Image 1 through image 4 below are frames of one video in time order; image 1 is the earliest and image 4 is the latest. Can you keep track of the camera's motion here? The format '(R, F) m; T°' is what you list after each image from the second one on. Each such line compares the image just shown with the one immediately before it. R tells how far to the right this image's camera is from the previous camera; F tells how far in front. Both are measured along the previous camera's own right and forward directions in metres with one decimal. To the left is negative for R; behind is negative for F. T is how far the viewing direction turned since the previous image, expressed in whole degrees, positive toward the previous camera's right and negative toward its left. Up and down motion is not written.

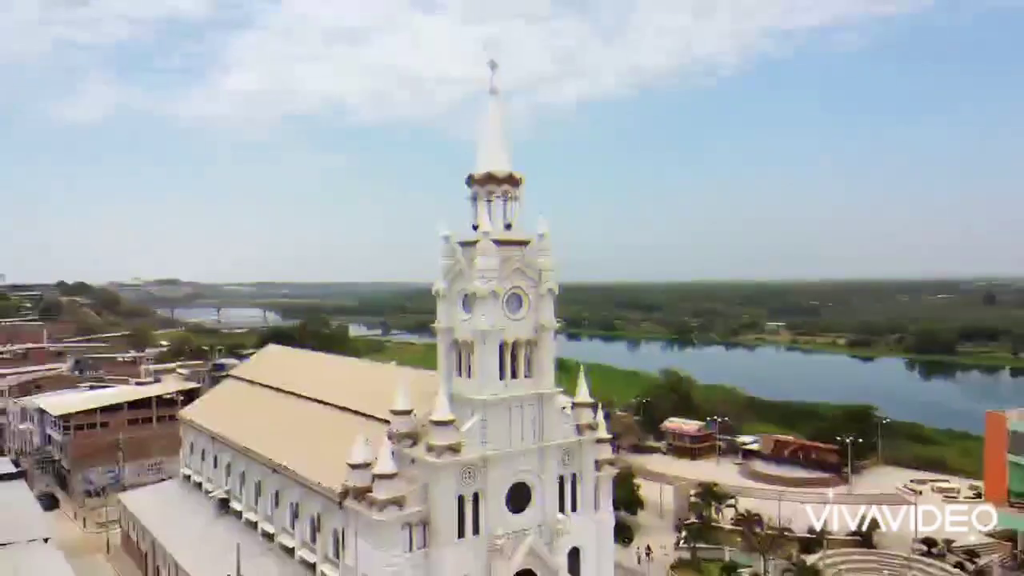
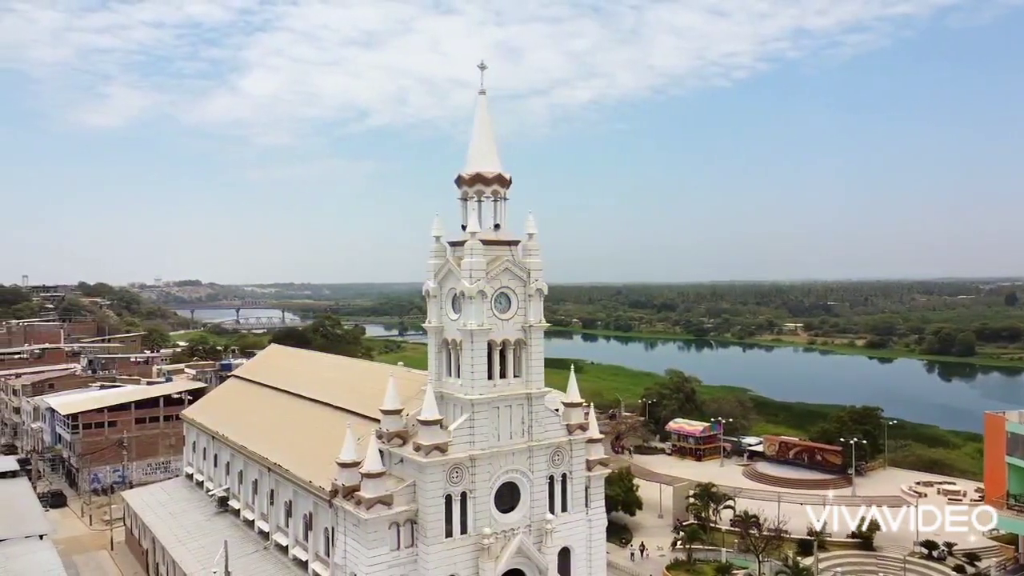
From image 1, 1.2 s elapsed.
(+2.1, -0.2) m; -1°
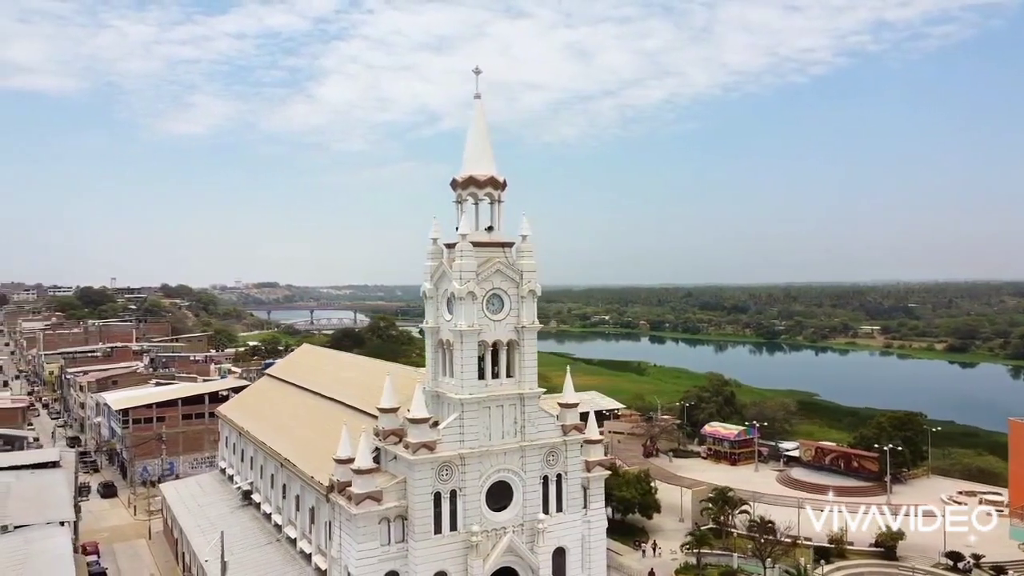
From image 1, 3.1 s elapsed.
(+5.6, -0.5) m; -5°
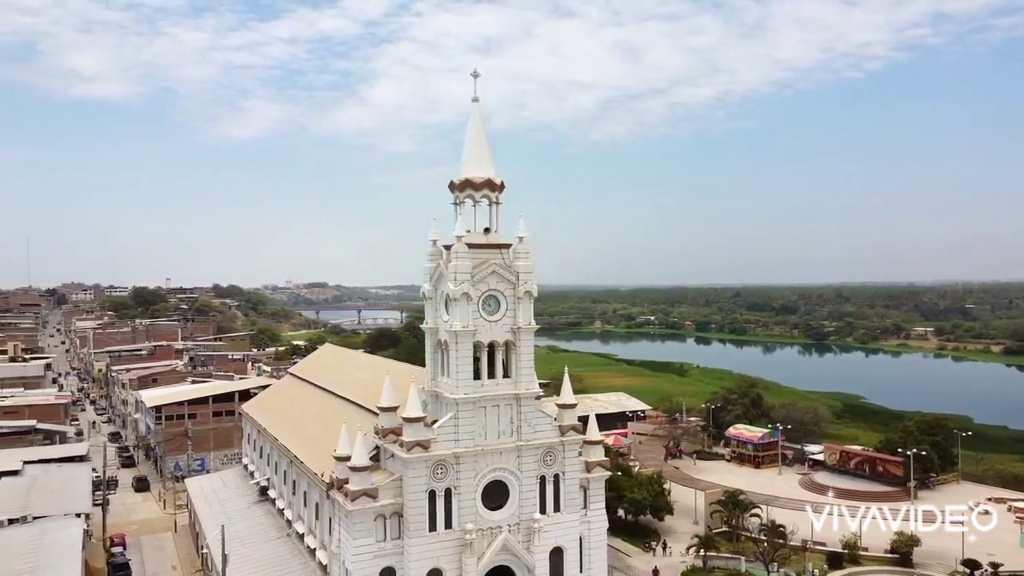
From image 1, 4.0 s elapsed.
(+3.7, -0.4) m; -3°
